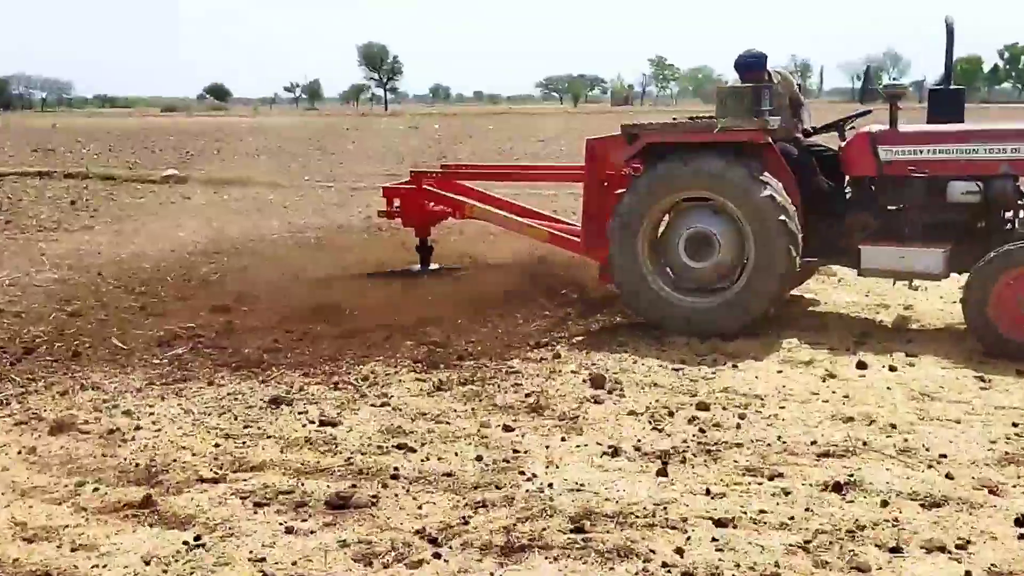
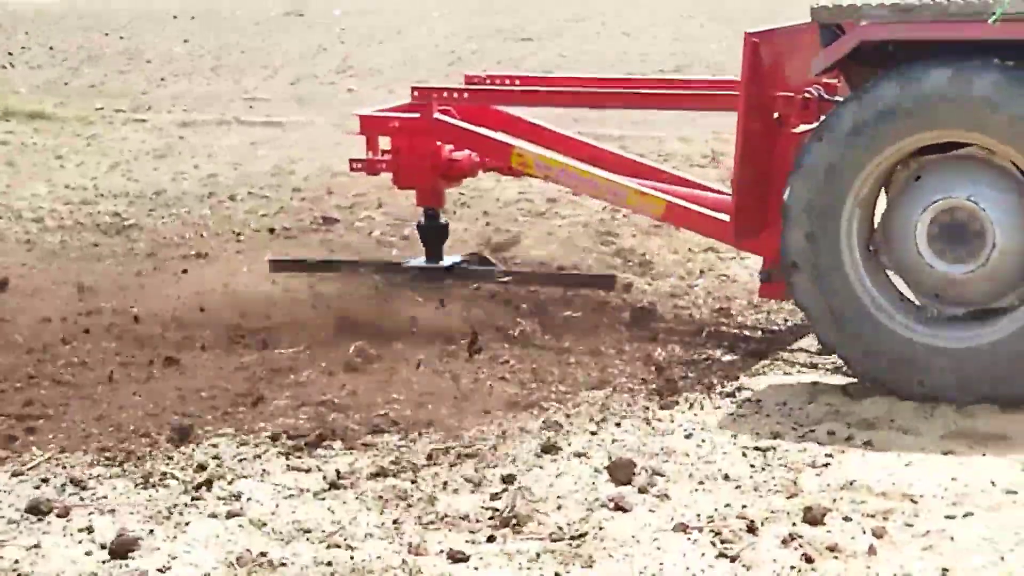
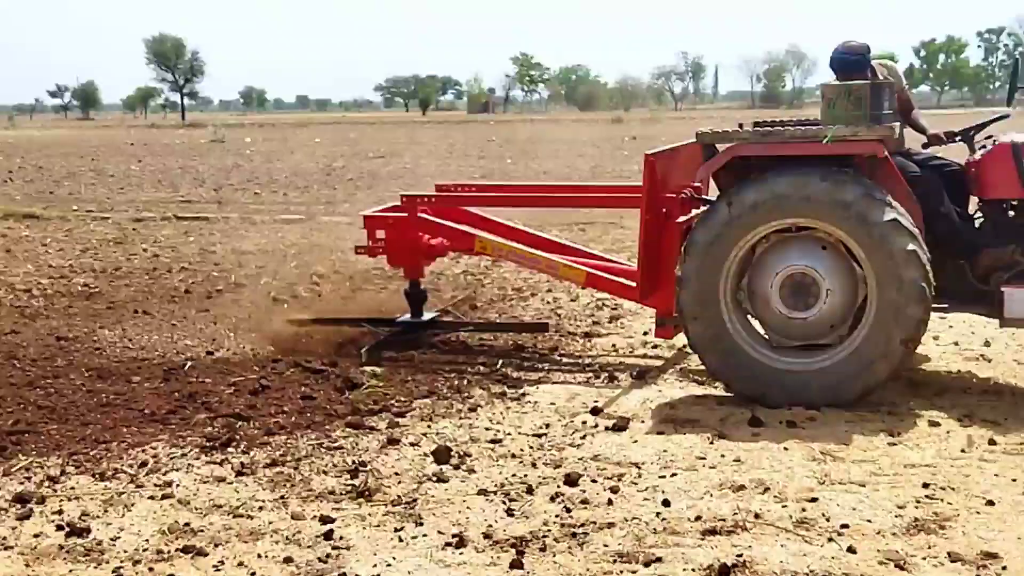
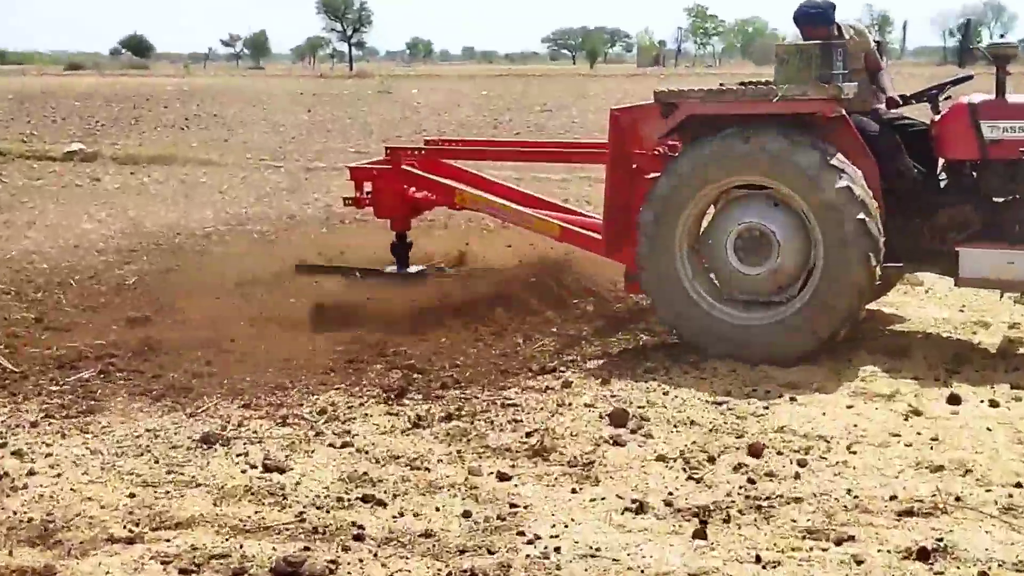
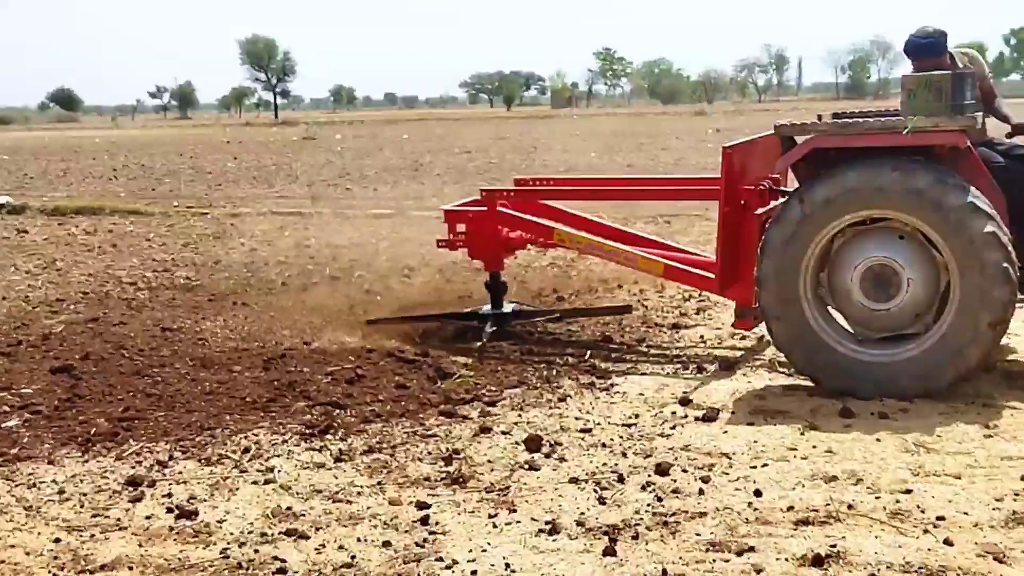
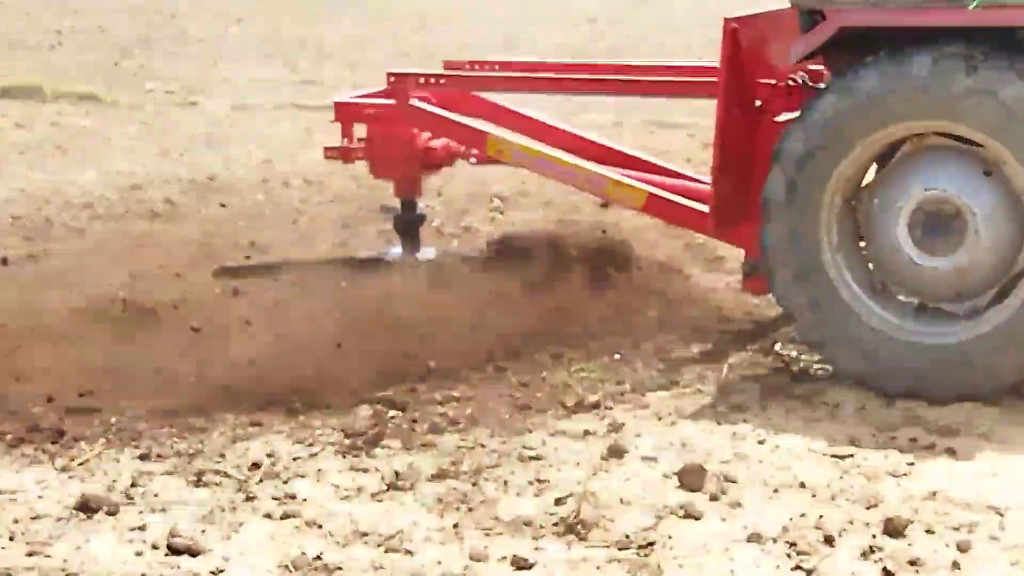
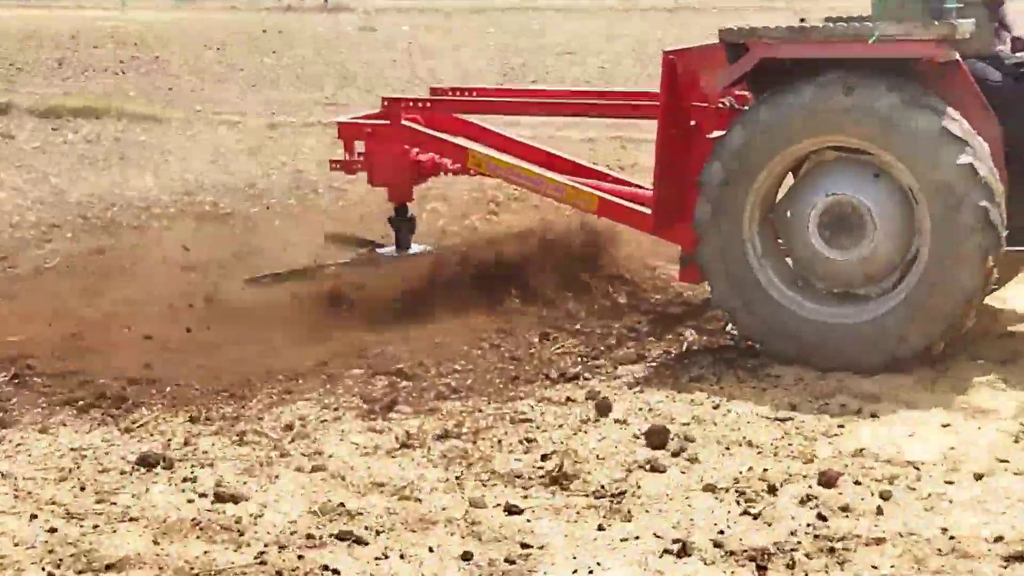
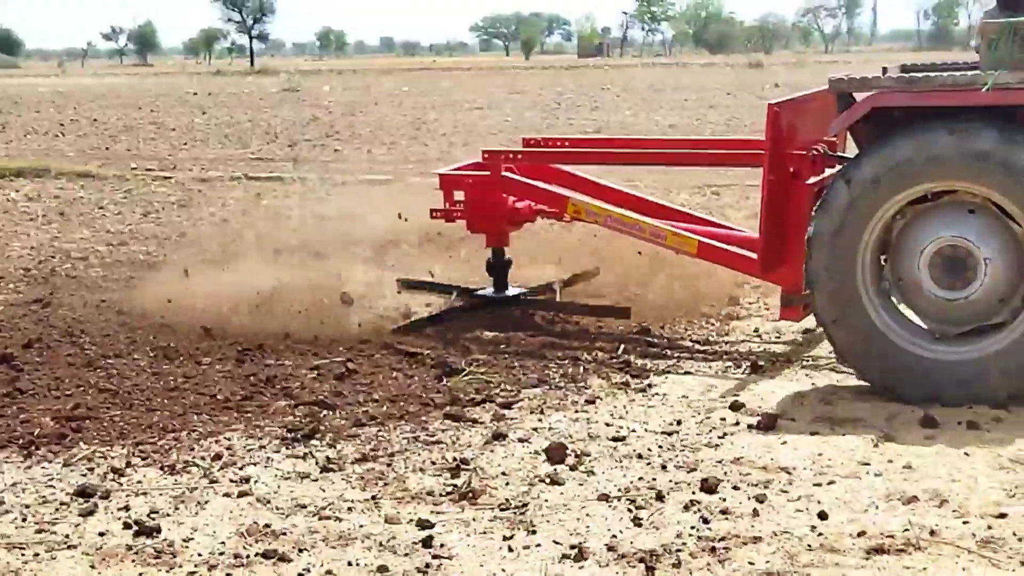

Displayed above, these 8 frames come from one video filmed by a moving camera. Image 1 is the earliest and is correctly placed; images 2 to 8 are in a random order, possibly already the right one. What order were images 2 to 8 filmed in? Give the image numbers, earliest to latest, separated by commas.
4, 7, 6, 2, 8, 5, 3
